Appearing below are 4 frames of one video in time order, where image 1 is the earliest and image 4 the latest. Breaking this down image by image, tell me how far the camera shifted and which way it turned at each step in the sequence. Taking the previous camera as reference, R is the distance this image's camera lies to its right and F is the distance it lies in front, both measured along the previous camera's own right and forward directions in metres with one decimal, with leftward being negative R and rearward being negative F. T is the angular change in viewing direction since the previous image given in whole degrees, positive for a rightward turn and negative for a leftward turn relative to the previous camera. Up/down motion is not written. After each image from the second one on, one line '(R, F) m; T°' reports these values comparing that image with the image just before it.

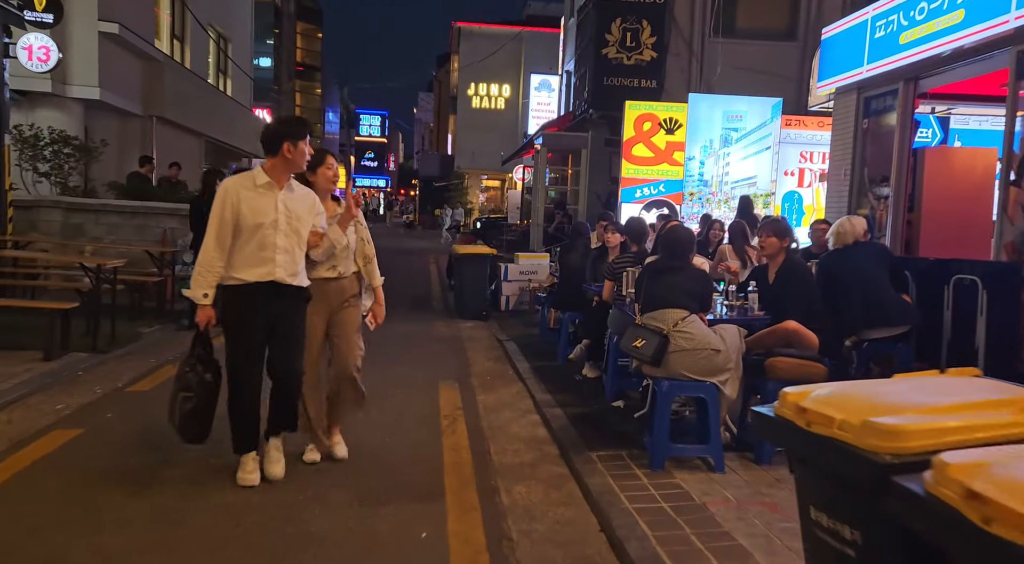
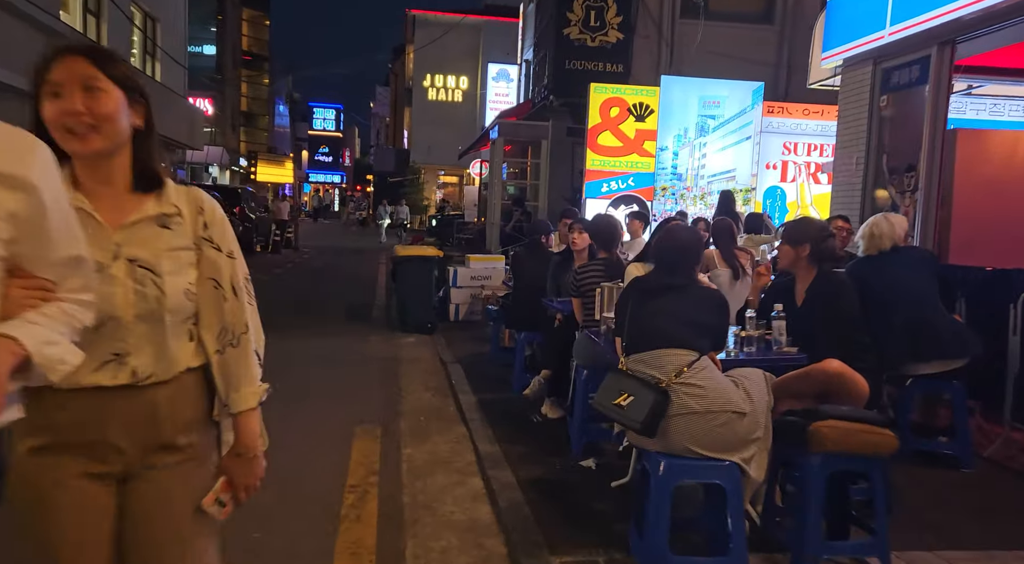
(+0.2, +1.8) m; +3°
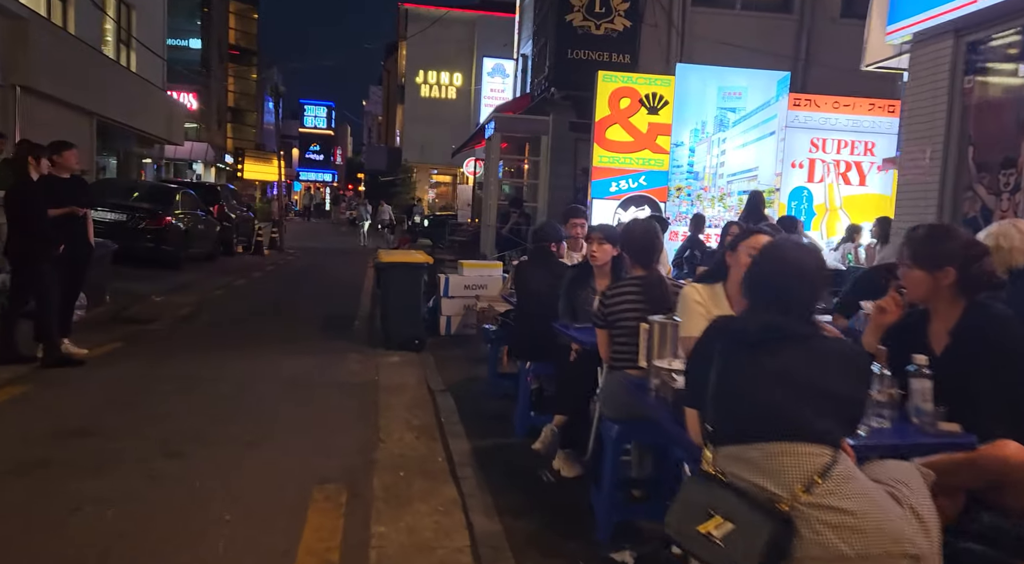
(-0.1, +1.3) m; +1°
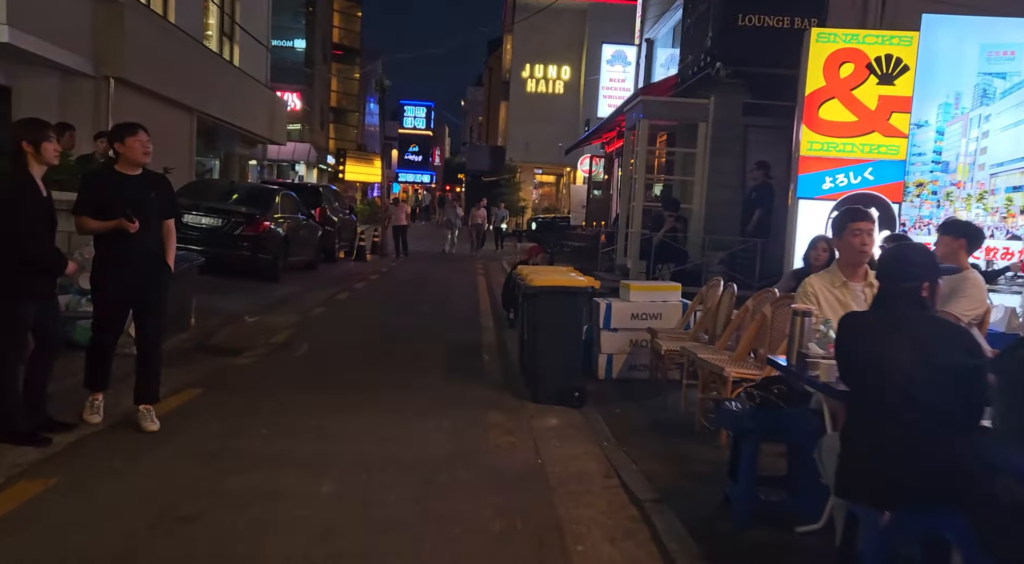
(-1.0, +2.7) m; -7°
